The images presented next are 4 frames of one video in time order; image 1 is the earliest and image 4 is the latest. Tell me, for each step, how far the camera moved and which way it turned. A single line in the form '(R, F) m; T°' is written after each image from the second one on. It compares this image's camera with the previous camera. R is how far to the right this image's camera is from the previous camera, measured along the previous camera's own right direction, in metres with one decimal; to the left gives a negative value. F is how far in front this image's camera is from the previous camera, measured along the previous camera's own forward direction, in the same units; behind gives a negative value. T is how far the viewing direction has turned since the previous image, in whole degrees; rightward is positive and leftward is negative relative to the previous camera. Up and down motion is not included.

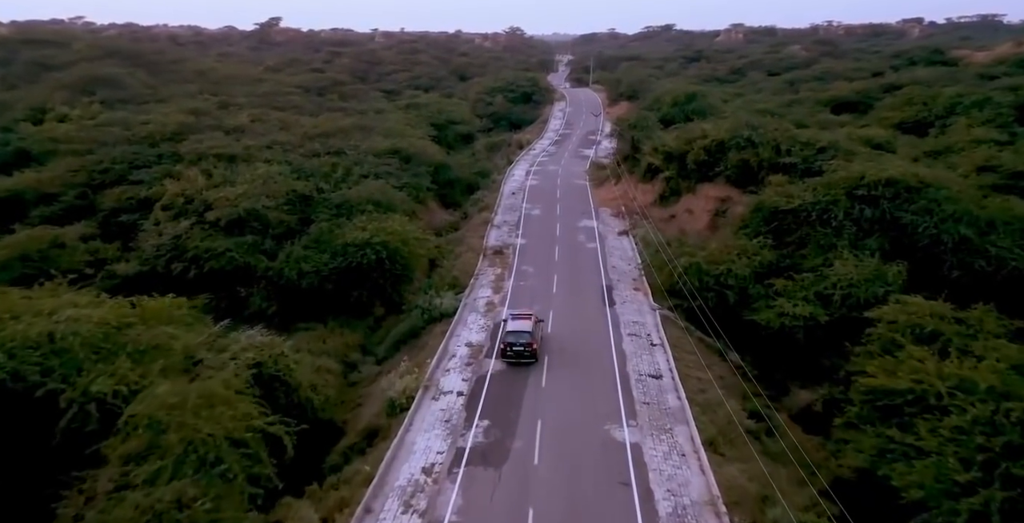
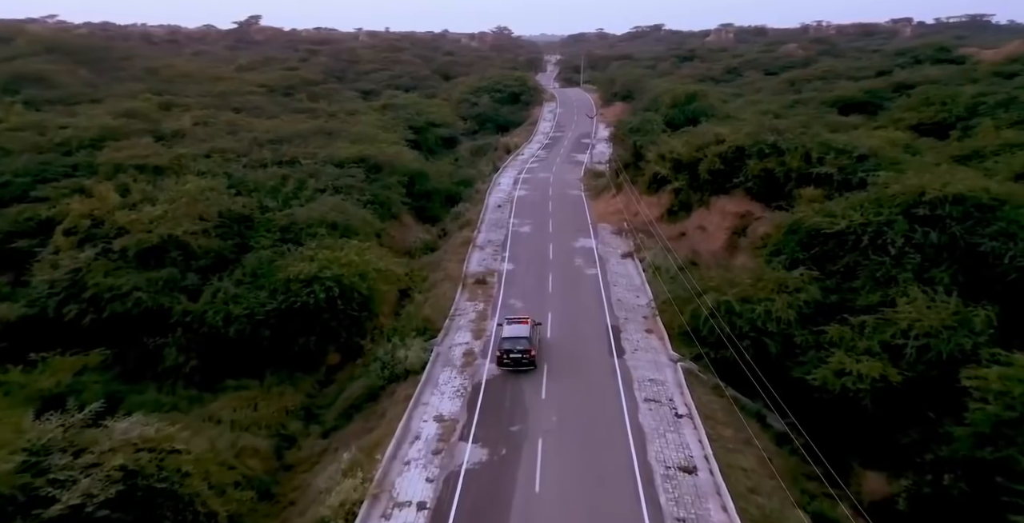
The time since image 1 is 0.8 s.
(+0.2, +6.6) m; +1°
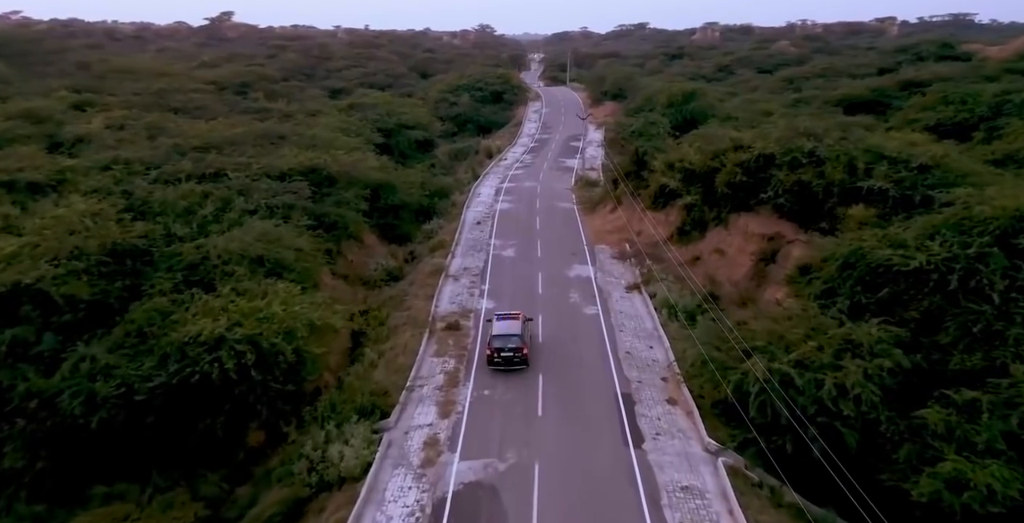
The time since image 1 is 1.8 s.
(+0.2, +7.1) m; +1°
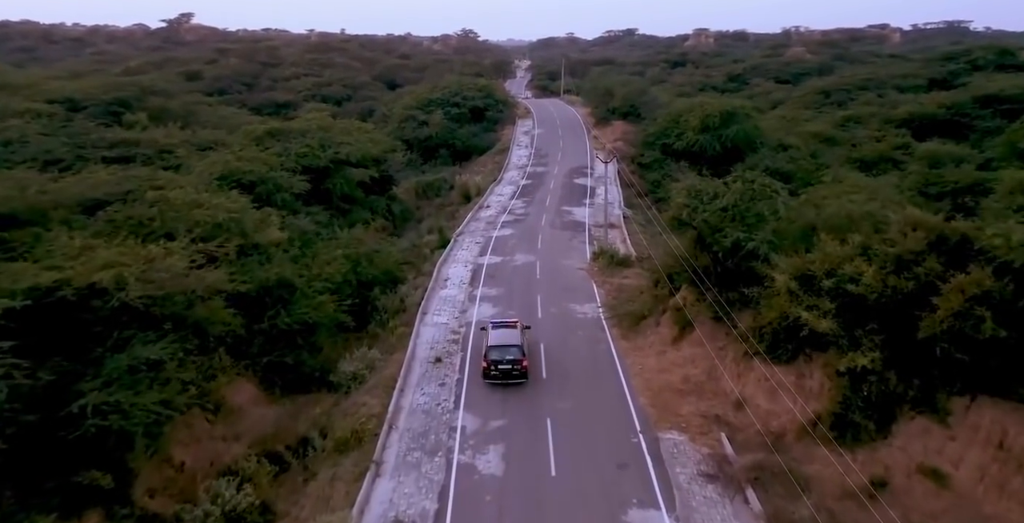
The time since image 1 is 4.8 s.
(0.0, +18.3) m; +1°
